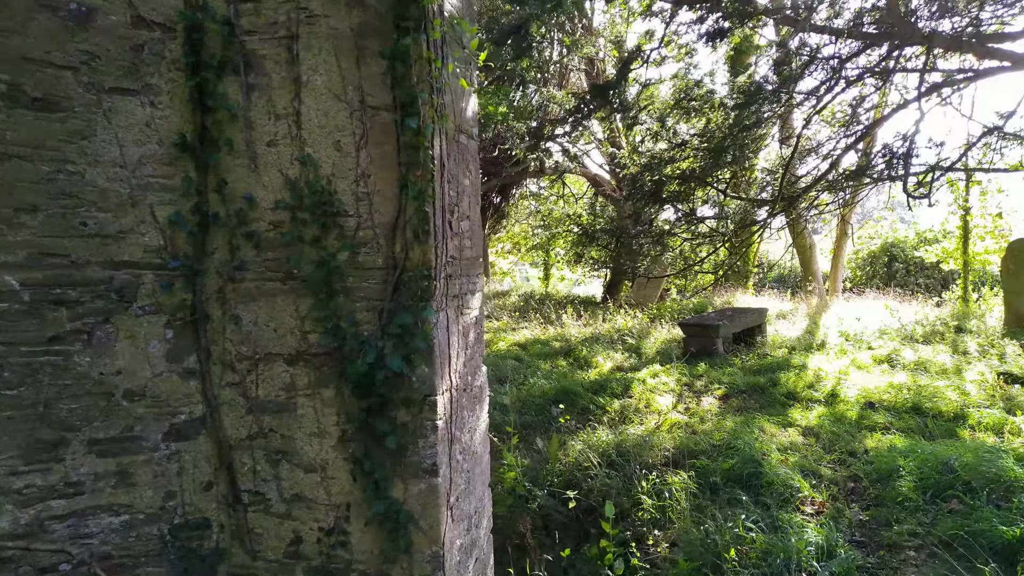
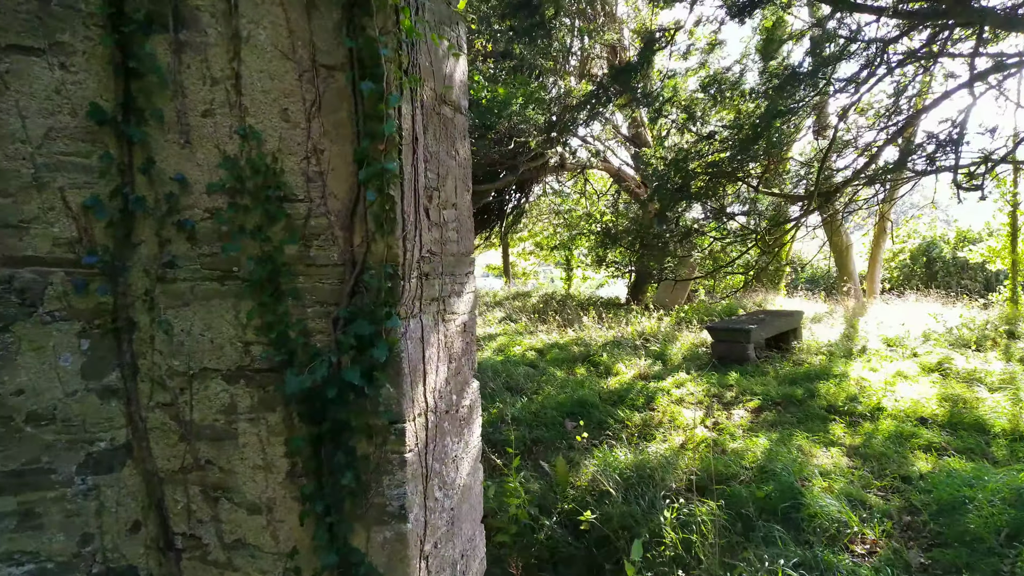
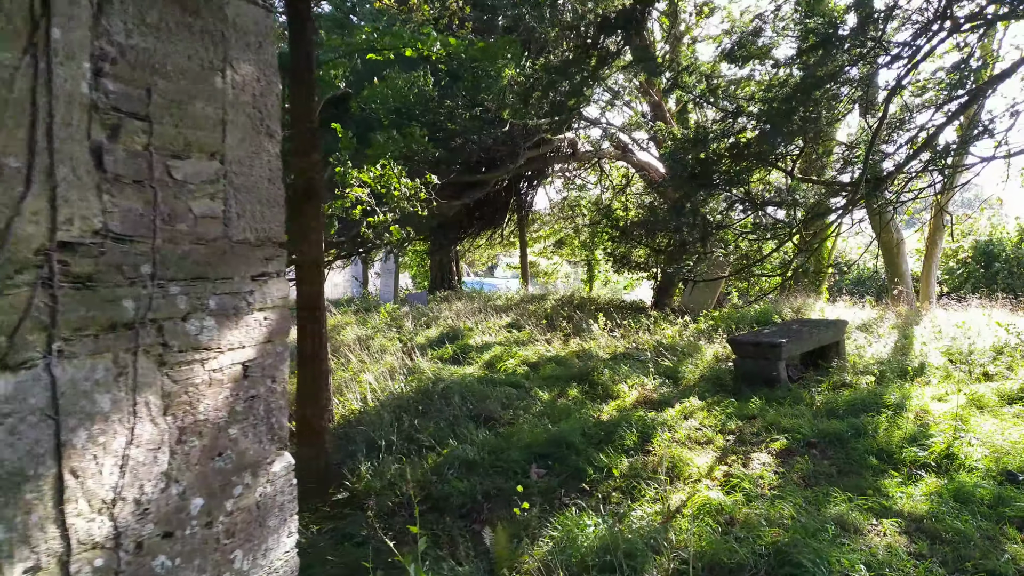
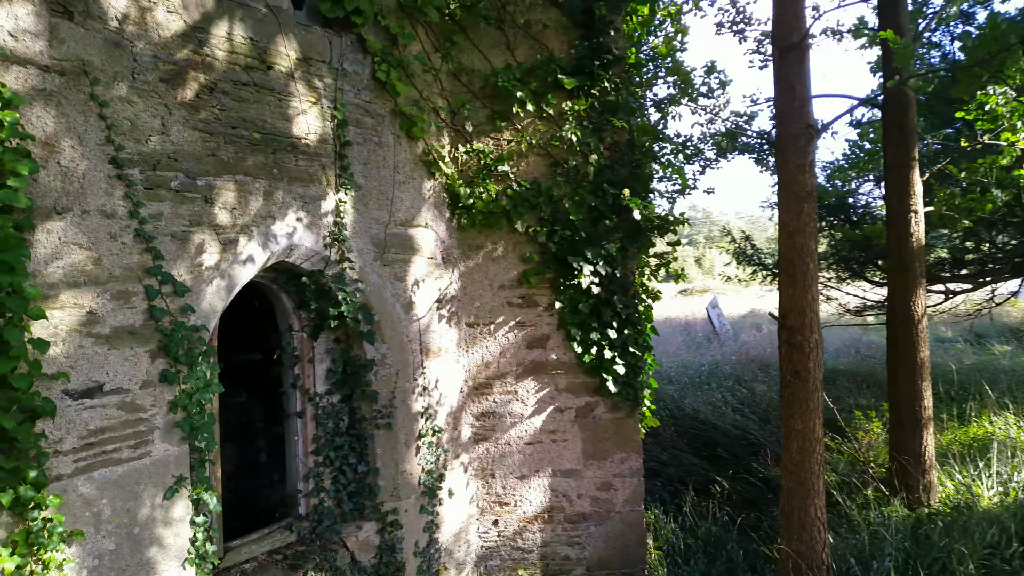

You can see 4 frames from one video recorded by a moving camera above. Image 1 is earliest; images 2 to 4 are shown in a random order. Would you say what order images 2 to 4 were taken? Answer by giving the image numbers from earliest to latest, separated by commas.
2, 3, 4
